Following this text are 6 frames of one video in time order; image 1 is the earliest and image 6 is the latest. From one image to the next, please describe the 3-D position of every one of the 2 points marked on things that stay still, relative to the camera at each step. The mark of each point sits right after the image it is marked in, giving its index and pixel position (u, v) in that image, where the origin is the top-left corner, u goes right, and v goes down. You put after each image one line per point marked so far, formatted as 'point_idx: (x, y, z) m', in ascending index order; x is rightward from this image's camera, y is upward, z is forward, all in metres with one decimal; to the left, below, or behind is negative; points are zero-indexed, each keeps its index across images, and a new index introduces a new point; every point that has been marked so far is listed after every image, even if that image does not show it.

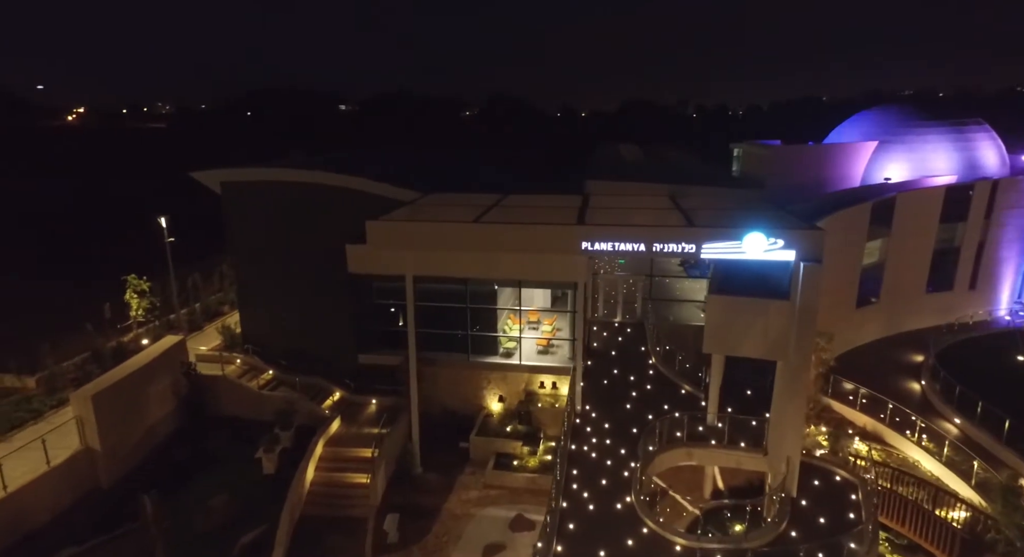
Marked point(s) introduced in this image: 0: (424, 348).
0: (-2.8, -2.2, +19.1) m
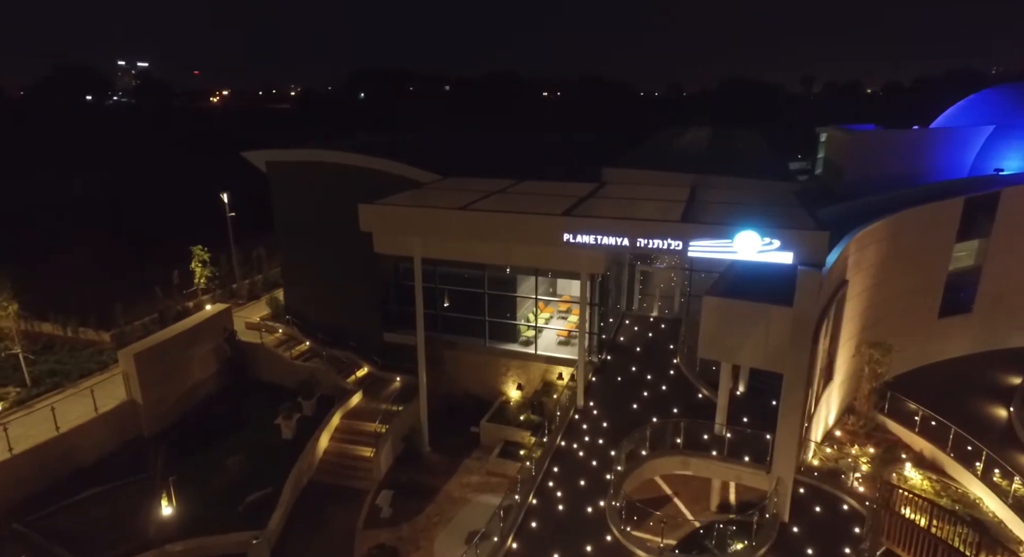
0: (-2.1, -1.7, +19.4) m
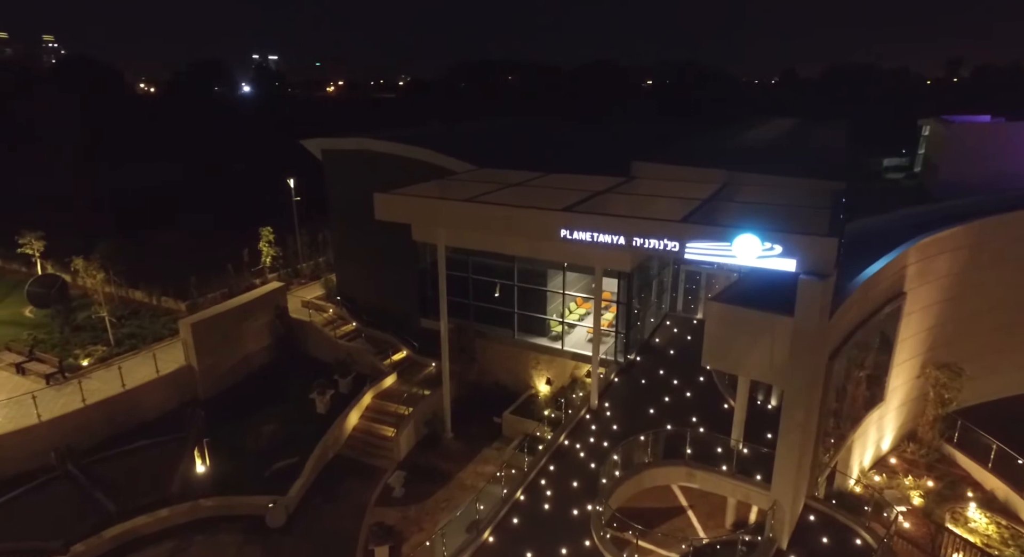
0: (-1.0, -1.4, +19.6) m
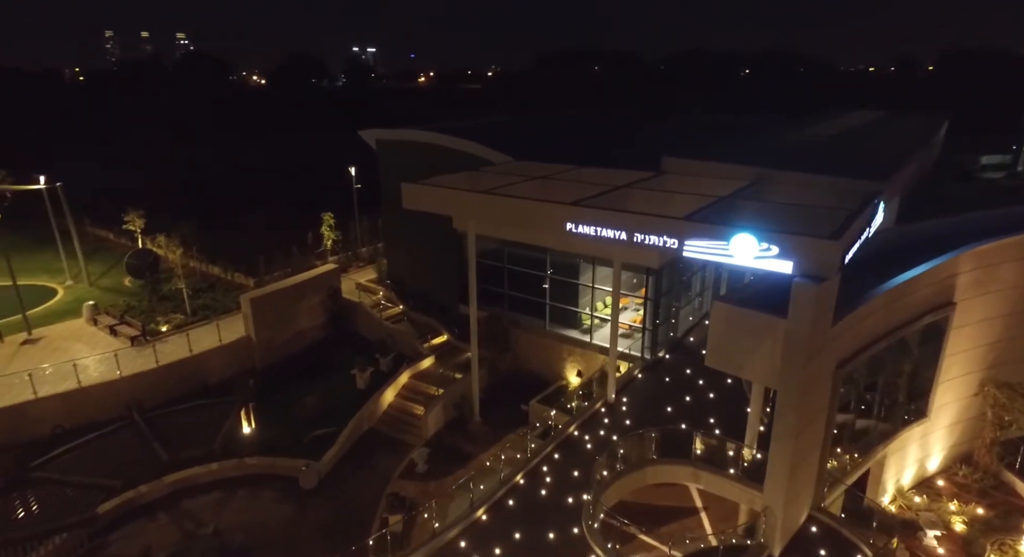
0: (+0.2, -1.0, +19.9) m
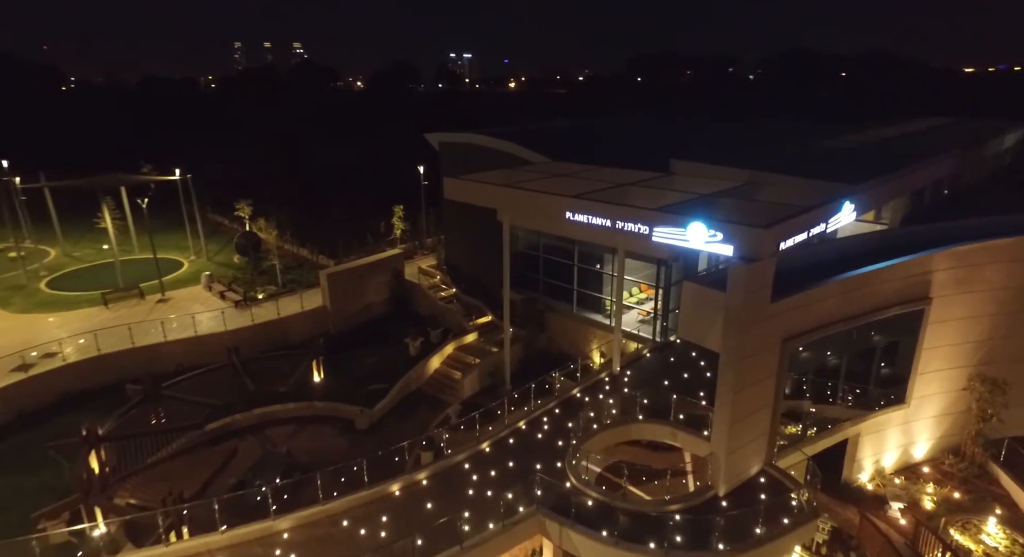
0: (+1.4, -0.6, +22.5) m
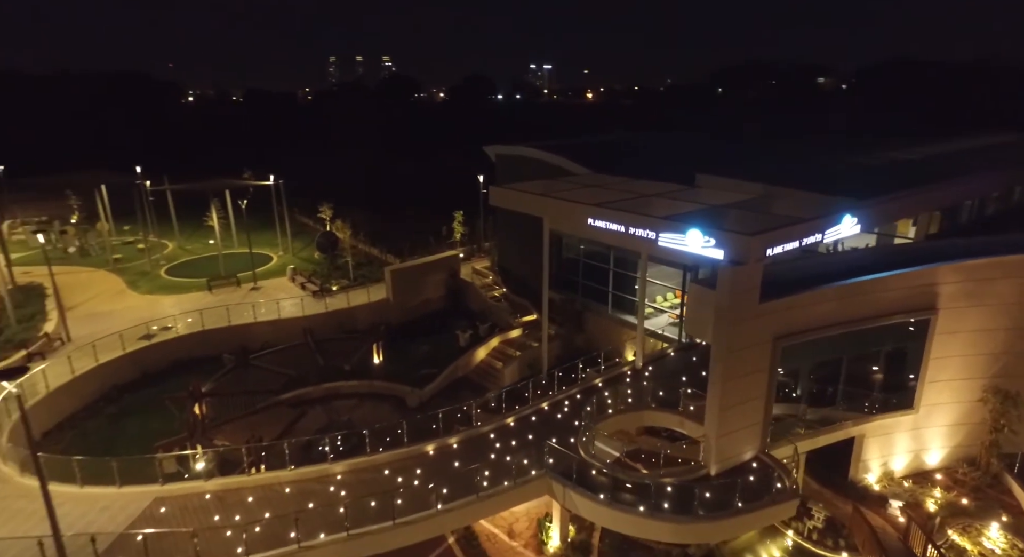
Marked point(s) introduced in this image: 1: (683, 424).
0: (+3.2, -0.7, +24.3) m
1: (+4.6, -4.0, +16.3) m
